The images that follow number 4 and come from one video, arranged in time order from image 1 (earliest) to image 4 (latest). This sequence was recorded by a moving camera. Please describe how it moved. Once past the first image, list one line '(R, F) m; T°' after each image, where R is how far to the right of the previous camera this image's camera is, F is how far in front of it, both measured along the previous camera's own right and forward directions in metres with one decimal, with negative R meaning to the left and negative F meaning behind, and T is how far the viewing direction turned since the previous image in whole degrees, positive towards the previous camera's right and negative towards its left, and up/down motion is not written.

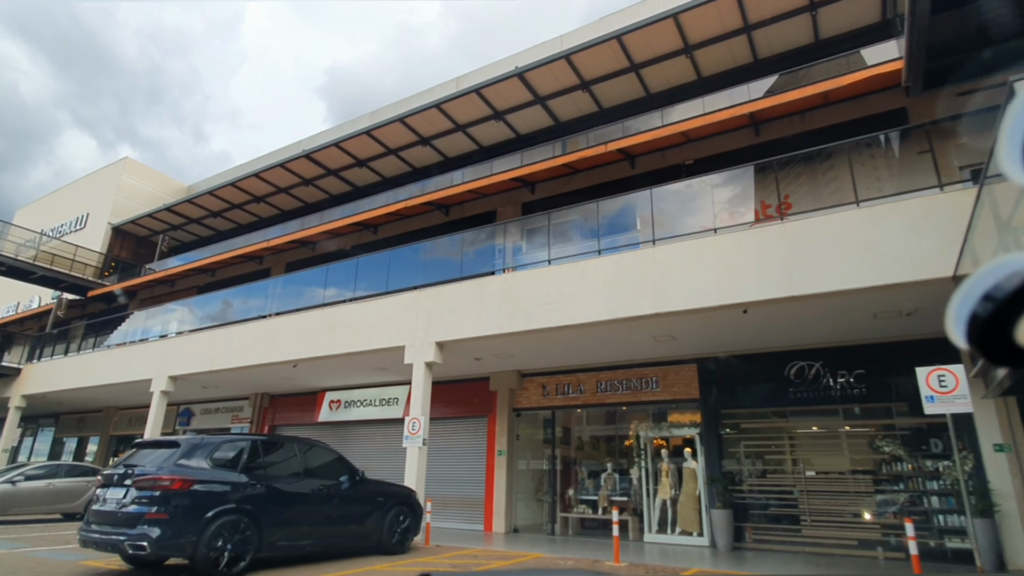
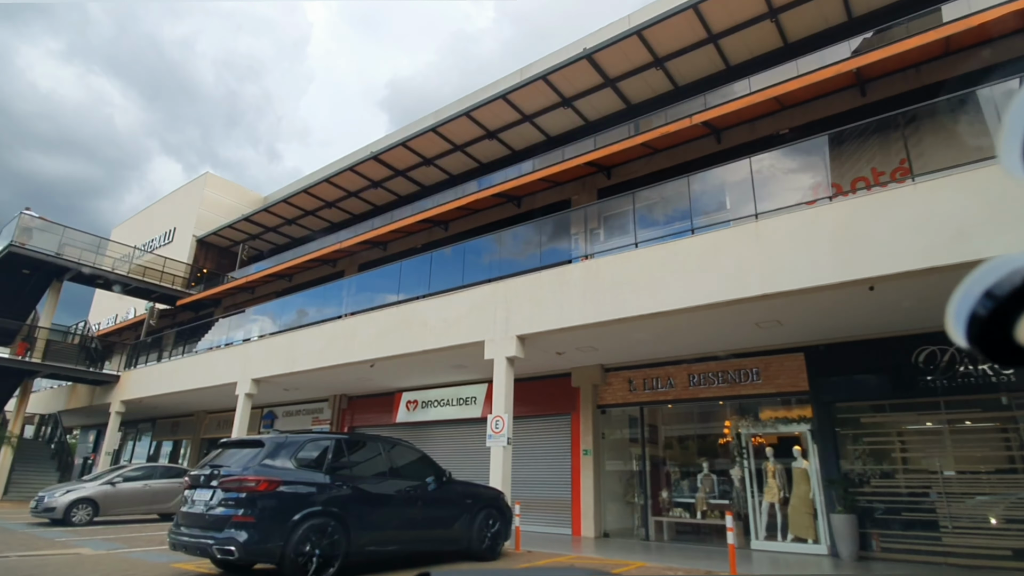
(-0.3, +0.6) m; -6°
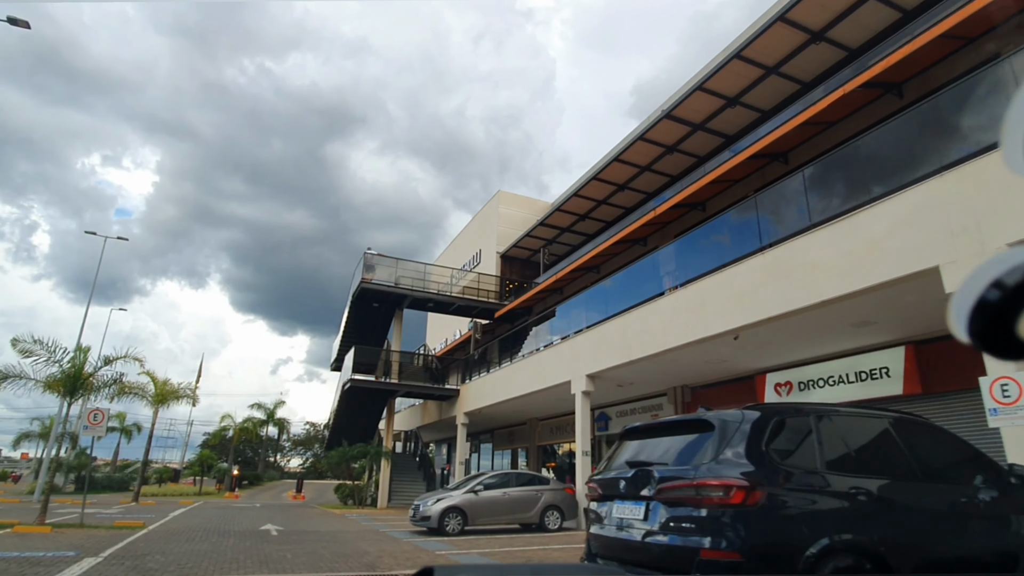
(-1.8, +2.2) m; -27°
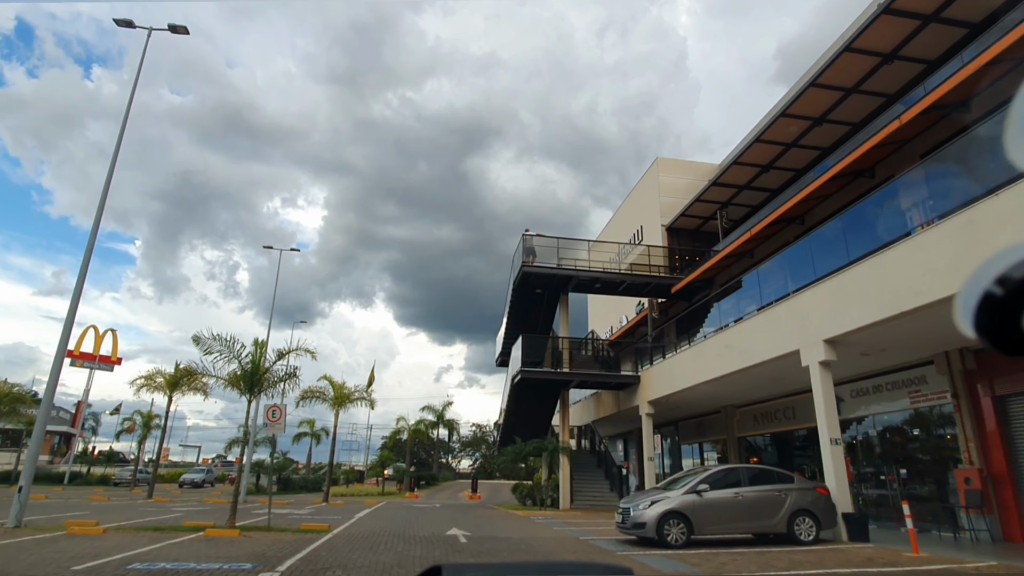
(-1.0, +2.0) m; -14°
